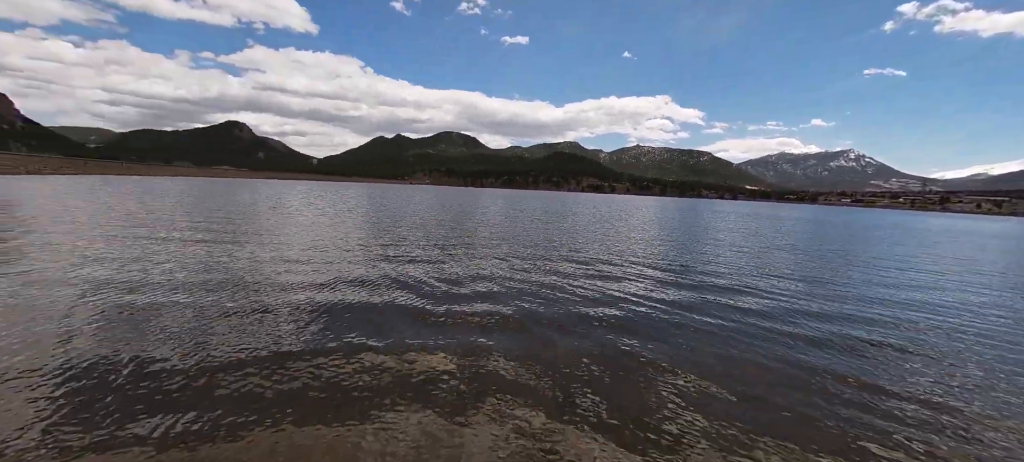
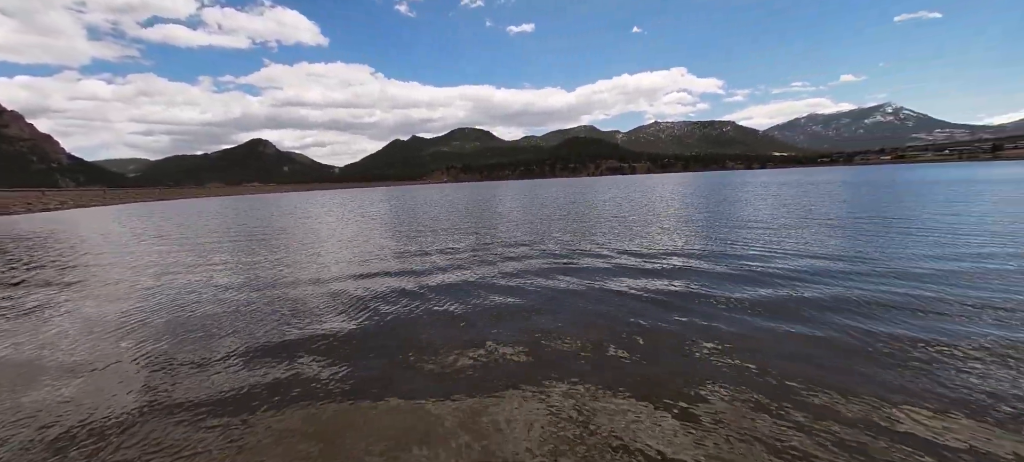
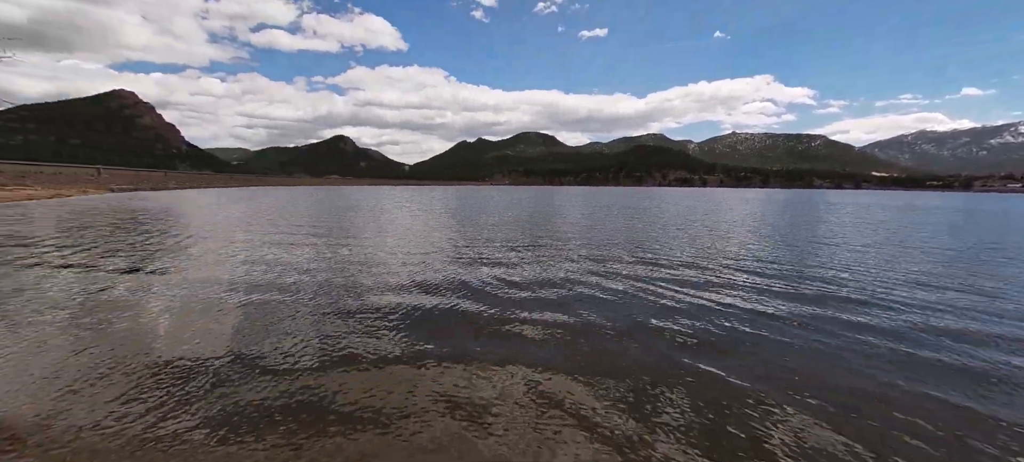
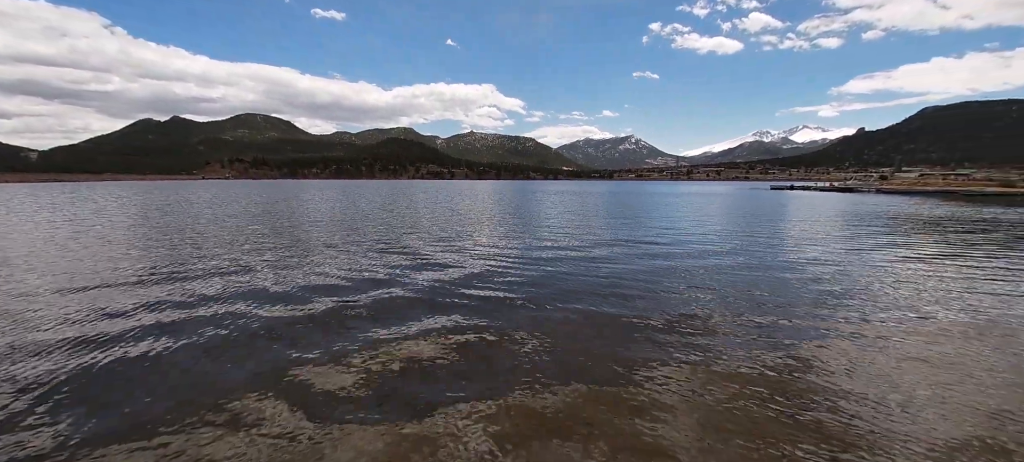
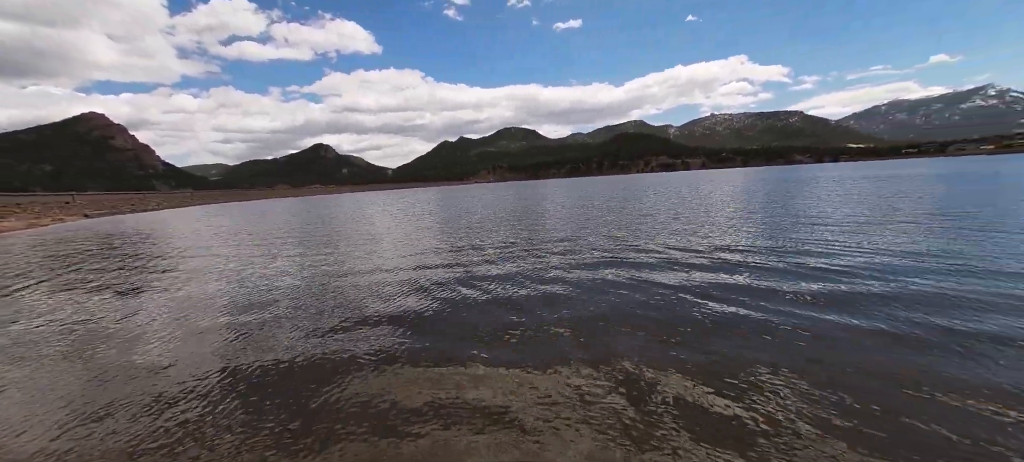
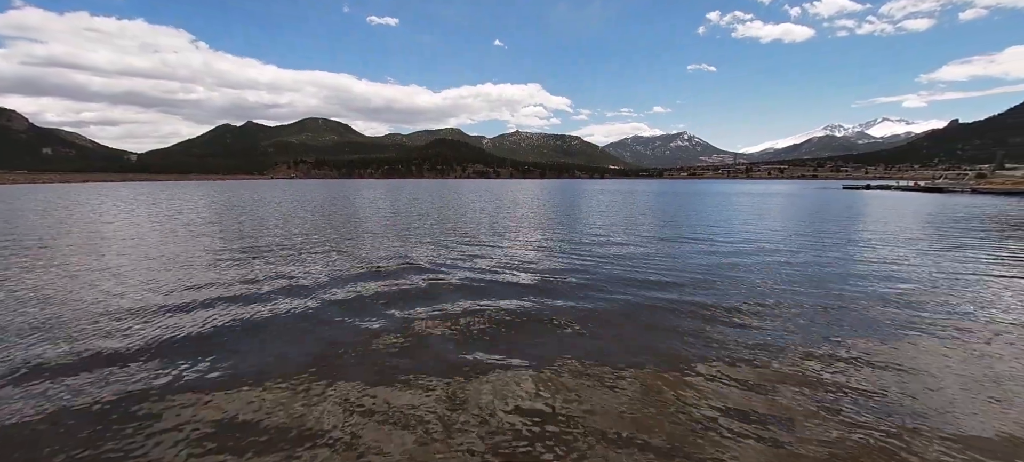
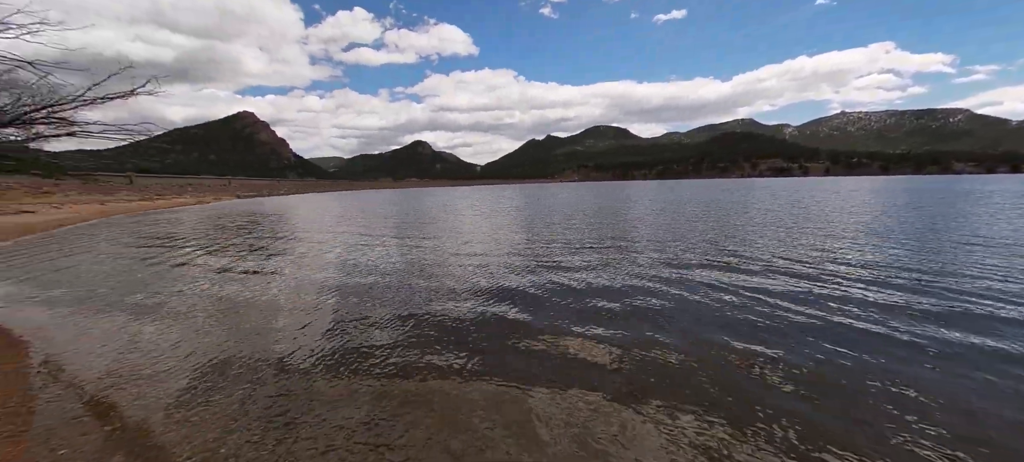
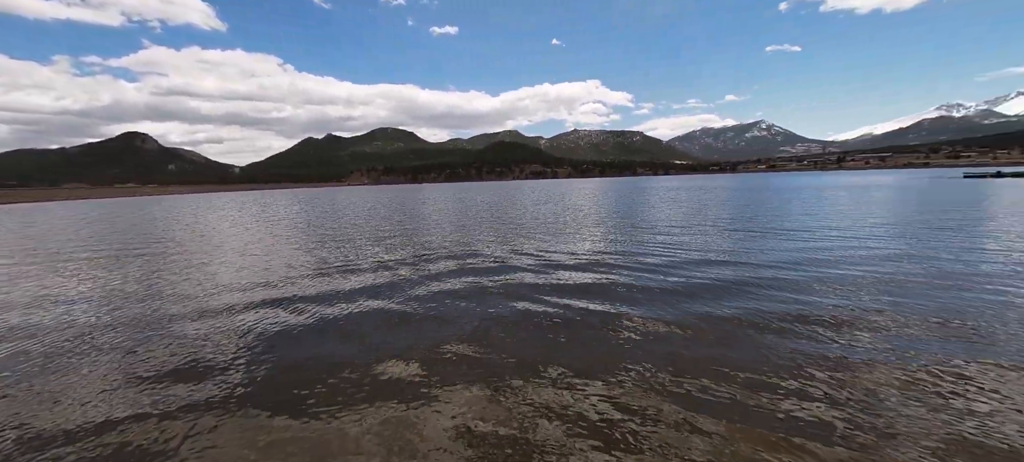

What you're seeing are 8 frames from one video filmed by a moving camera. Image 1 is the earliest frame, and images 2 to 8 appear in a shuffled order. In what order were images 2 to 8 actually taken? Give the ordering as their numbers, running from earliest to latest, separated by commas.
3, 7, 5, 2, 8, 6, 4
